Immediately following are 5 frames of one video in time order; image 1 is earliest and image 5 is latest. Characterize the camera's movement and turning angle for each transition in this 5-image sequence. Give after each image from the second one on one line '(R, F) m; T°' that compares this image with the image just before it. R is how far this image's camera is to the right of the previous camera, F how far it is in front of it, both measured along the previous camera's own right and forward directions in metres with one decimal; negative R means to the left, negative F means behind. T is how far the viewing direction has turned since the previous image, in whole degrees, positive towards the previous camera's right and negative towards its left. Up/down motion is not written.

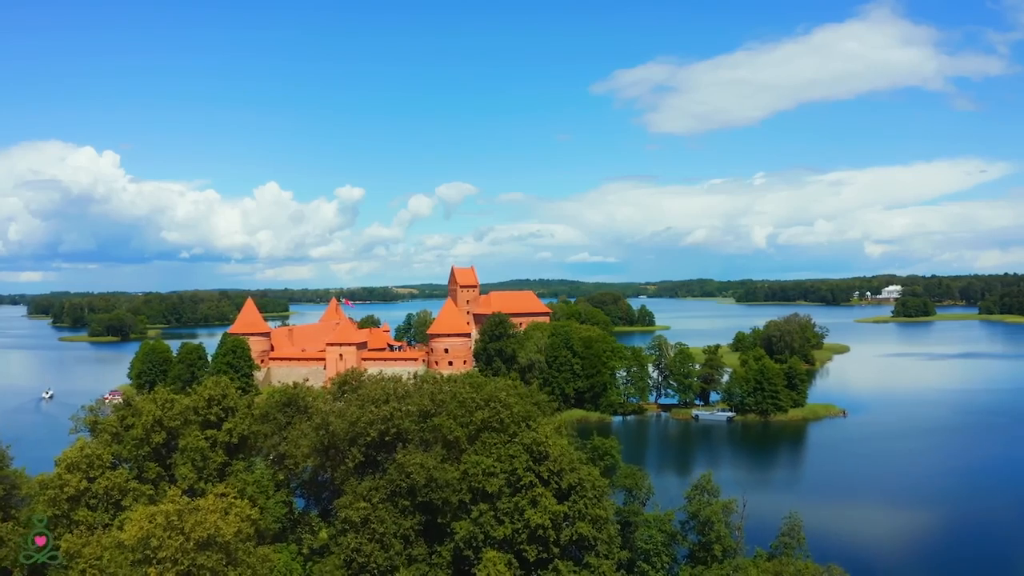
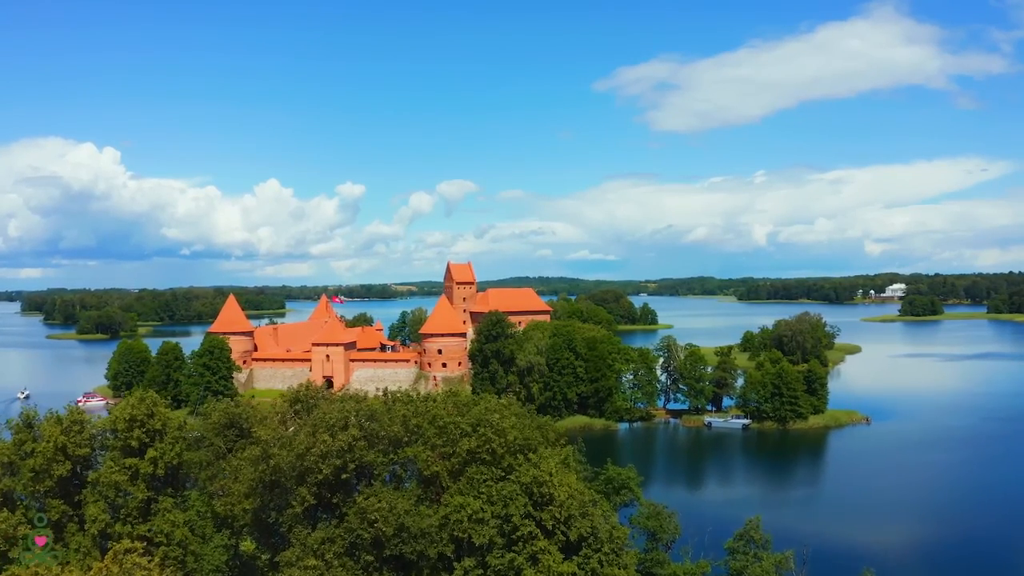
(+0.1, +3.6) m; 0°
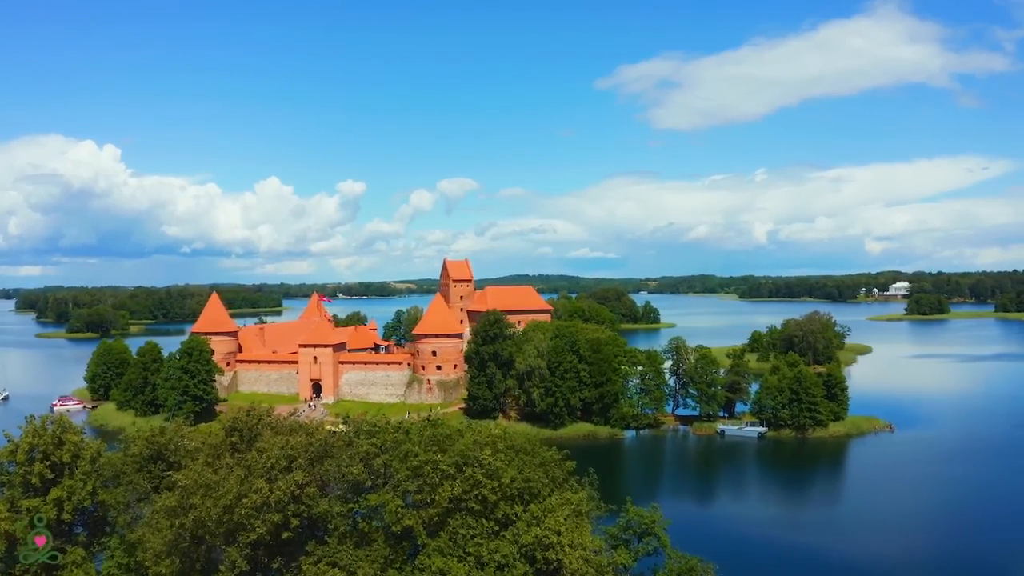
(+0.1, +3.0) m; 0°
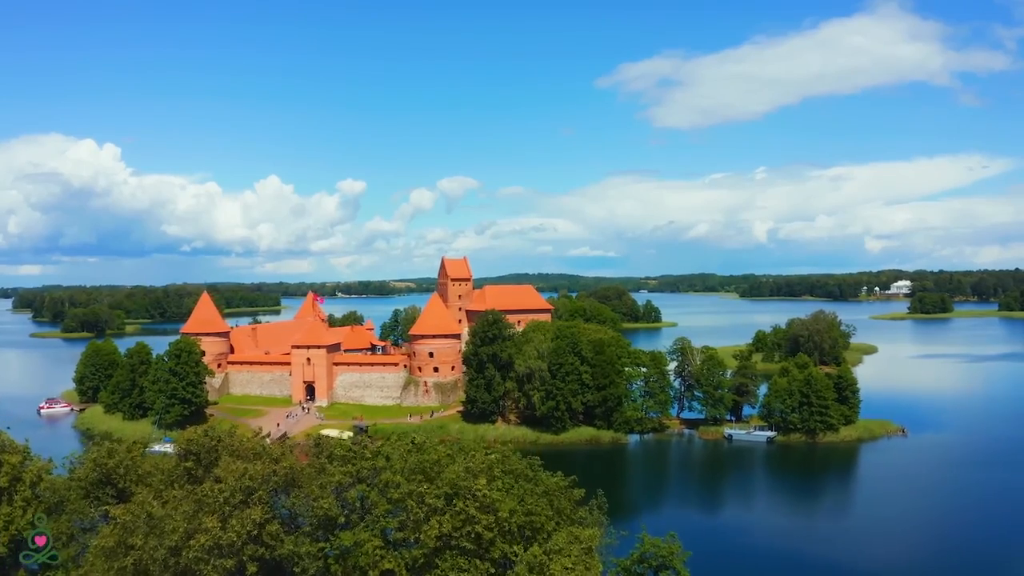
(0.0, +1.5) m; 0°
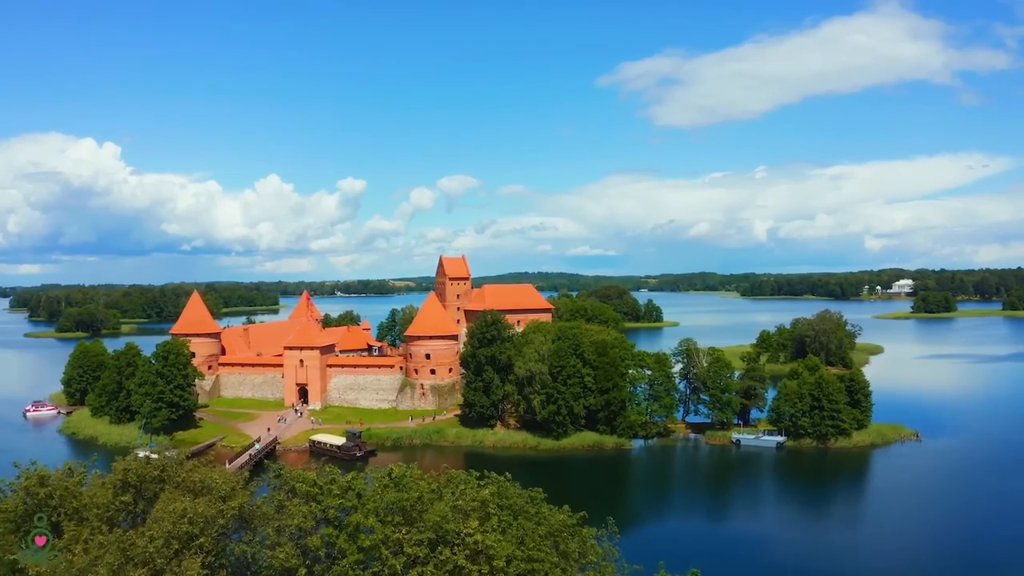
(0.0, +1.5) m; 0°
